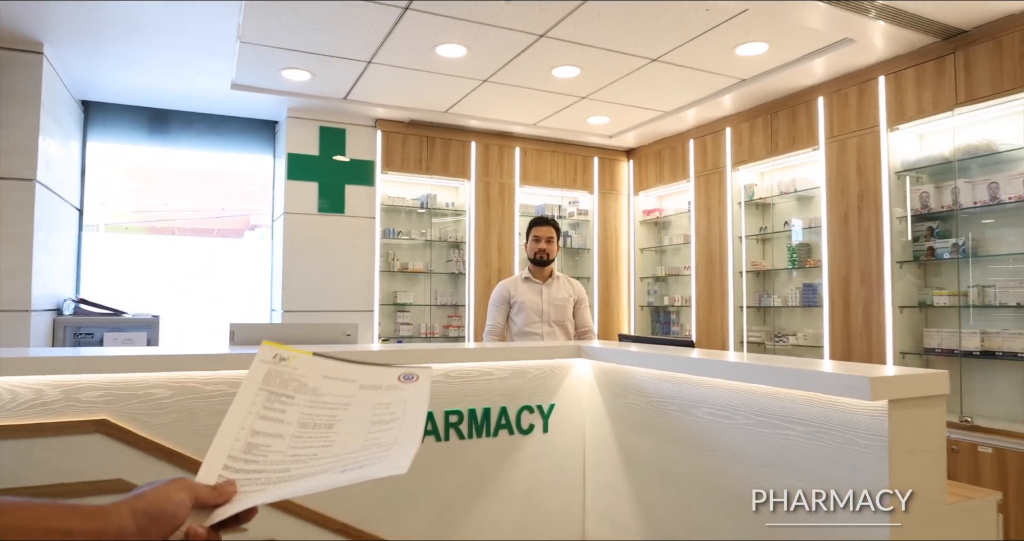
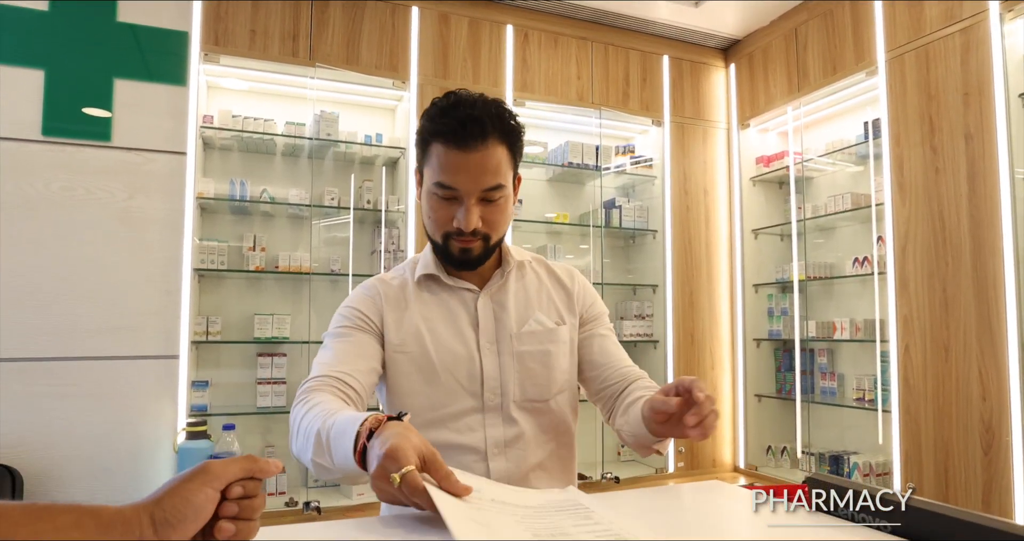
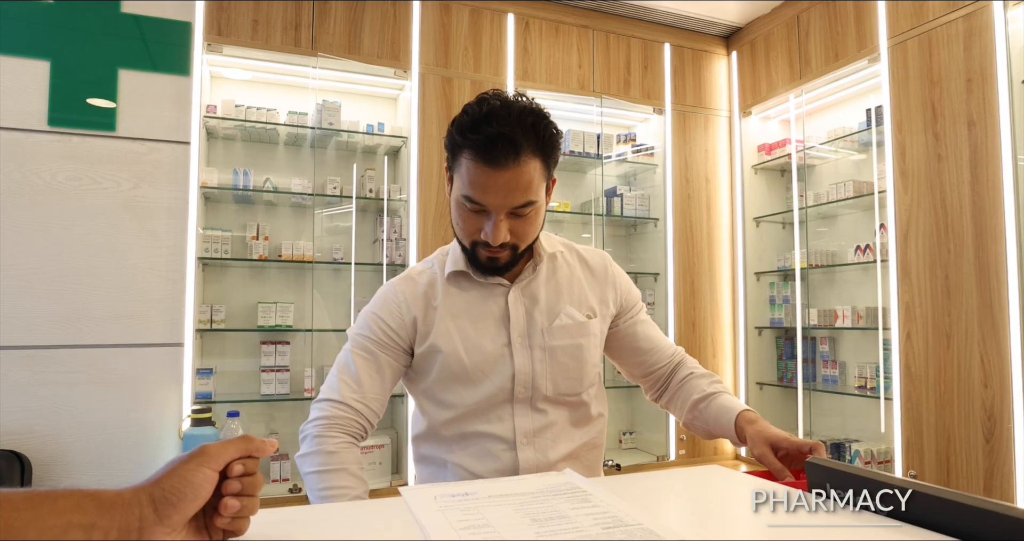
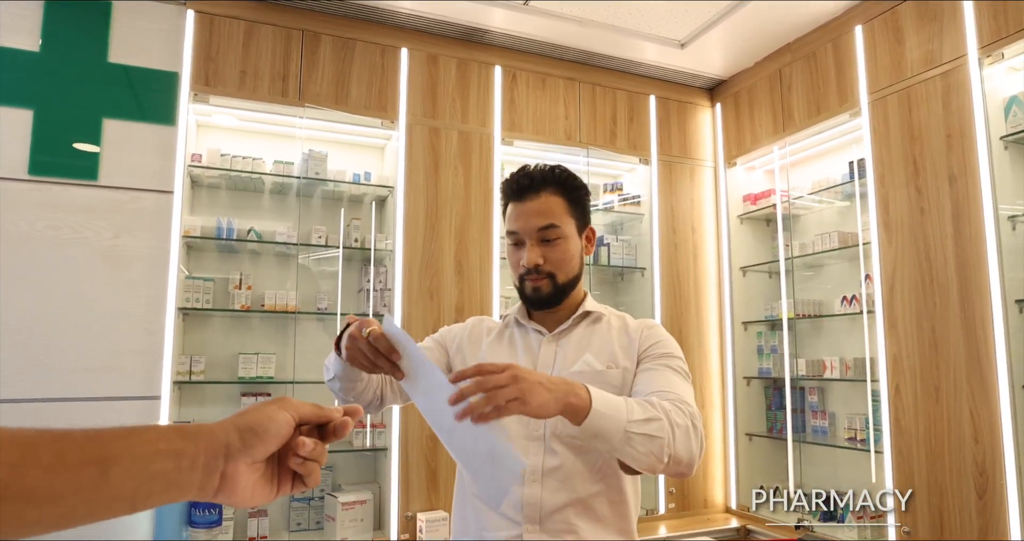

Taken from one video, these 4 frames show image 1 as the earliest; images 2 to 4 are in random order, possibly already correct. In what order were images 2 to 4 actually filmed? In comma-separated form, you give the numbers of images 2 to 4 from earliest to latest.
4, 2, 3
